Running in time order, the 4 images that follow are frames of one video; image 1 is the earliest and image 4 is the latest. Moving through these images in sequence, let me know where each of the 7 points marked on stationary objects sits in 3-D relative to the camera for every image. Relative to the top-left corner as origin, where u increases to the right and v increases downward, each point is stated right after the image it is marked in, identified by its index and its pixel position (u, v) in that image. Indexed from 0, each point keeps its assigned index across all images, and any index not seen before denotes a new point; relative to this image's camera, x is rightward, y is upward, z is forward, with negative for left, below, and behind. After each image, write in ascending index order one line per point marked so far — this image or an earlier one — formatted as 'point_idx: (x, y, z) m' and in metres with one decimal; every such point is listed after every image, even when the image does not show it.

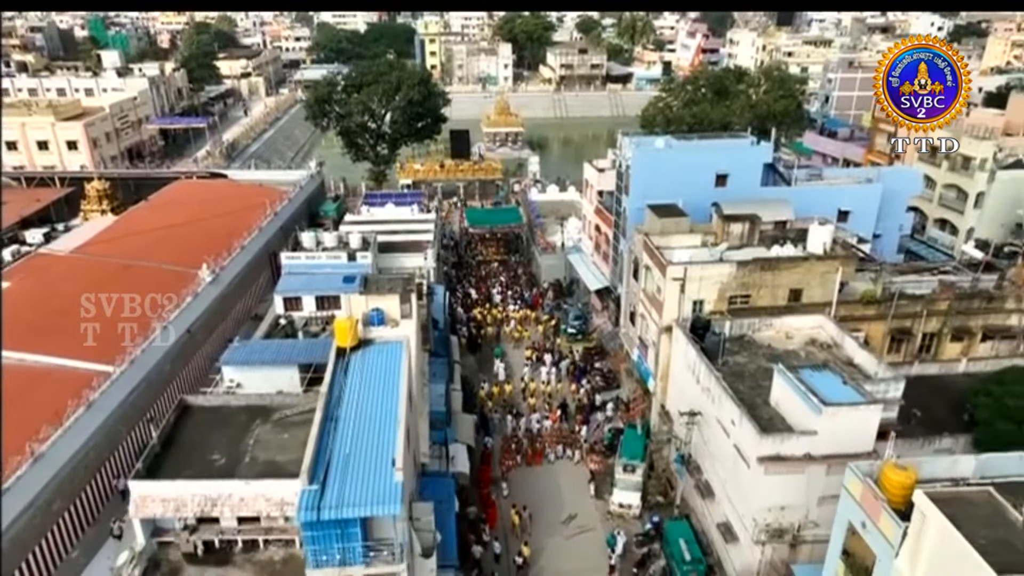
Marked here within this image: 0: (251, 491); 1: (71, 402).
0: (-5.0, -3.9, +13.6) m
1: (-11.3, -2.9, +18.1) m
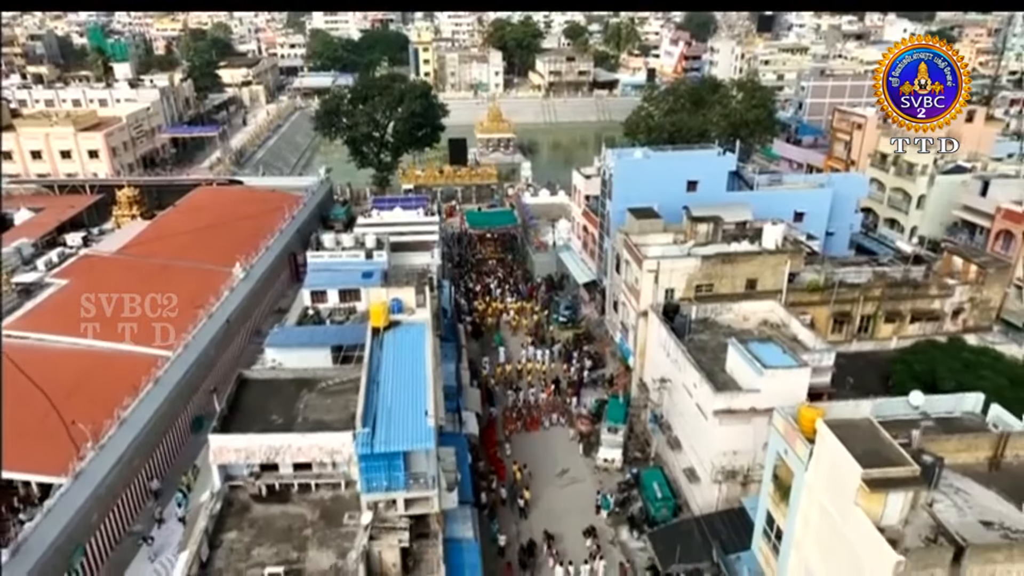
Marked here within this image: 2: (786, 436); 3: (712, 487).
0: (-4.9, -3.7, +17.0) m
1: (-11.2, -2.7, +21.3) m
2: (+5.6, -3.0, +14.5) m
3: (+5.0, -5.0, +17.8) m
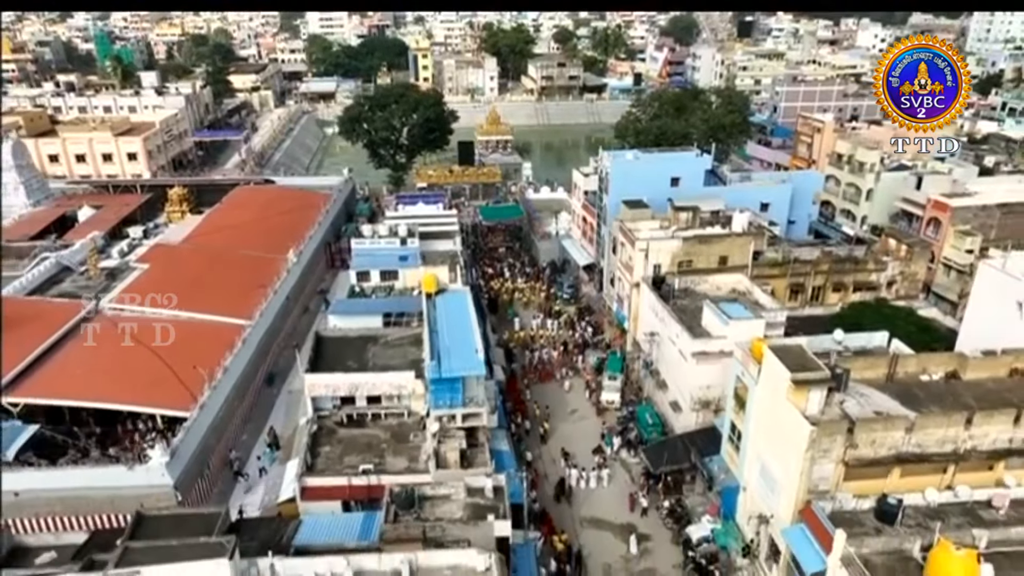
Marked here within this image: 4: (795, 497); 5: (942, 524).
0: (-4.1, -2.8, +22.0) m
1: (-10.5, -1.9, +26.3) m
2: (+6.5, -2.1, +19.8) m
3: (+5.8, -4.1, +23.0) m
4: (+6.6, -4.8, +16.4) m
5: (+9.4, -5.1, +15.3) m
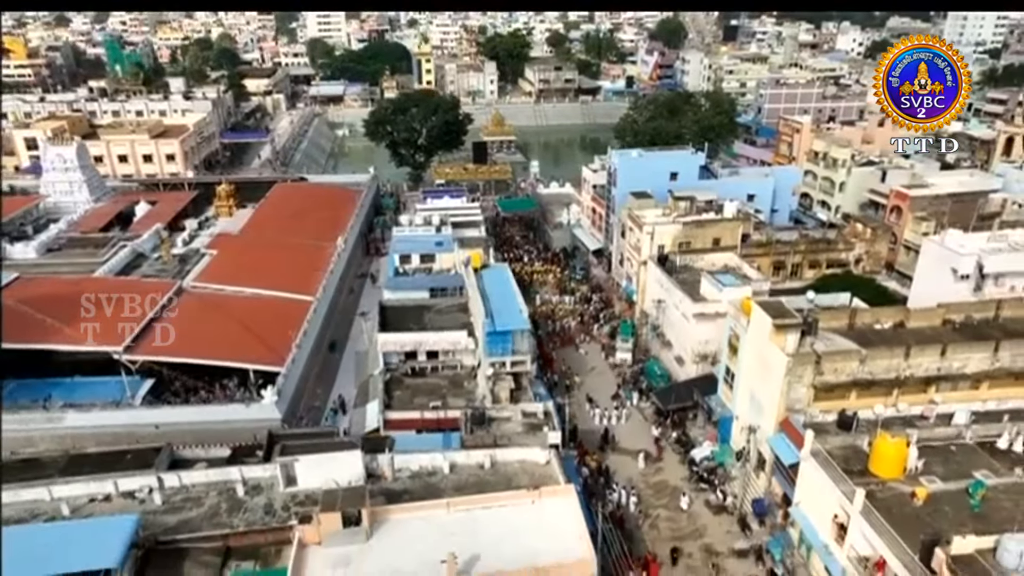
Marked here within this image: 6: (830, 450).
0: (-2.8, -1.9, +26.8) m
1: (-9.3, -1.0, +31.0) m
2: (+7.8, -1.0, +24.8) m
3: (+7.2, -3.1, +28.0) m
4: (+8.0, -3.8, +21.4) m
5: (+10.8, -4.0, +20.4) m
6: (+8.8, -4.5, +19.5) m
